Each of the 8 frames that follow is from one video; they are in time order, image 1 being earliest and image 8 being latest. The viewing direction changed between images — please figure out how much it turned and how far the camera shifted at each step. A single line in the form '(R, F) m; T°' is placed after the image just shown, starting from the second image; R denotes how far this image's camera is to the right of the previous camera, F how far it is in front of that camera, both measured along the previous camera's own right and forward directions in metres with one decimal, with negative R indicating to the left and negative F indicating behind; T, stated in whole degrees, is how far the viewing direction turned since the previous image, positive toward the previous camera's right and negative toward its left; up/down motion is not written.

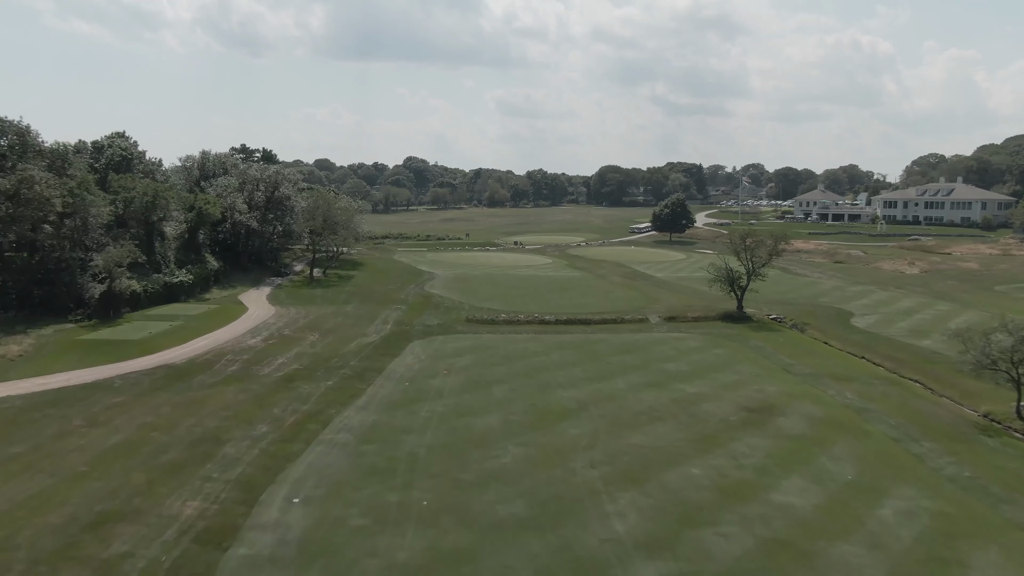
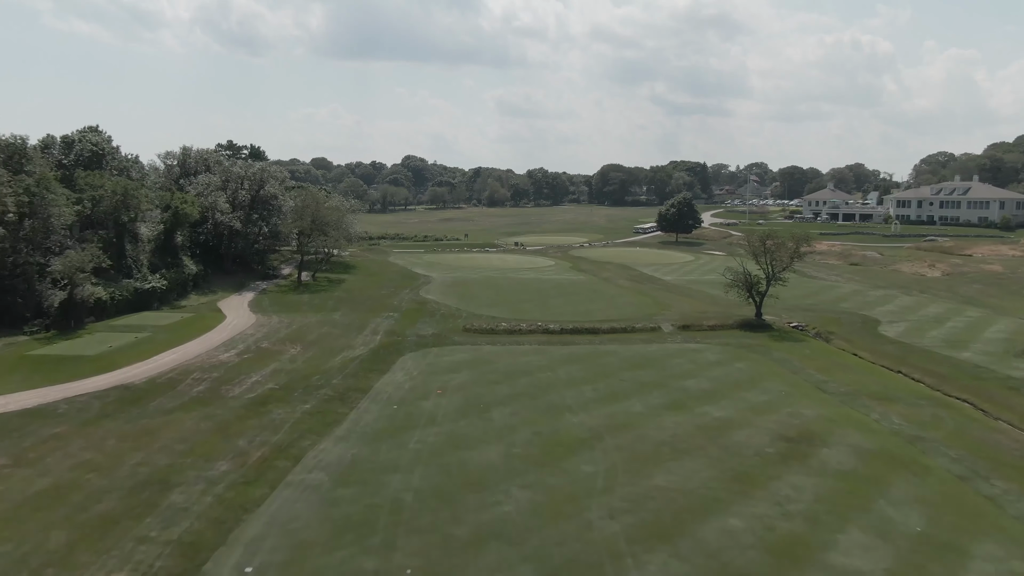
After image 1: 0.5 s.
(-0.1, +4.1) m; 0°
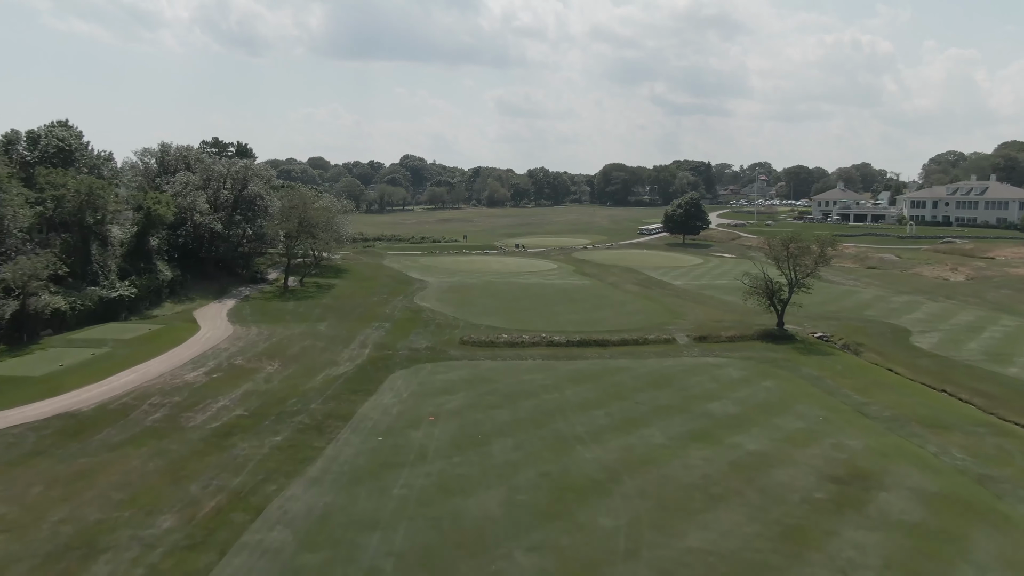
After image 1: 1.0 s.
(-0.1, +4.1) m; 0°
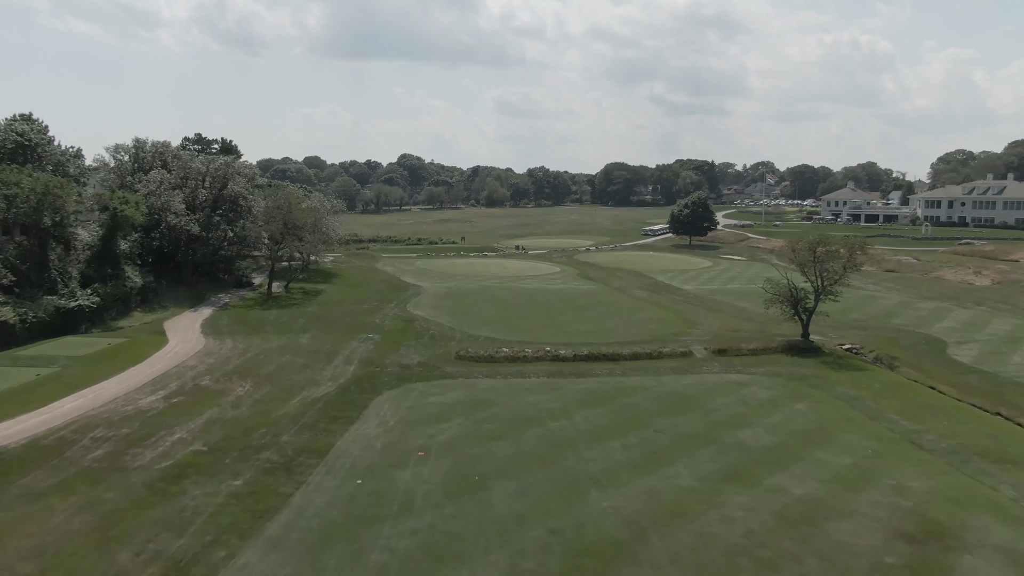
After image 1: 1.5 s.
(-0.1, +4.1) m; 0°
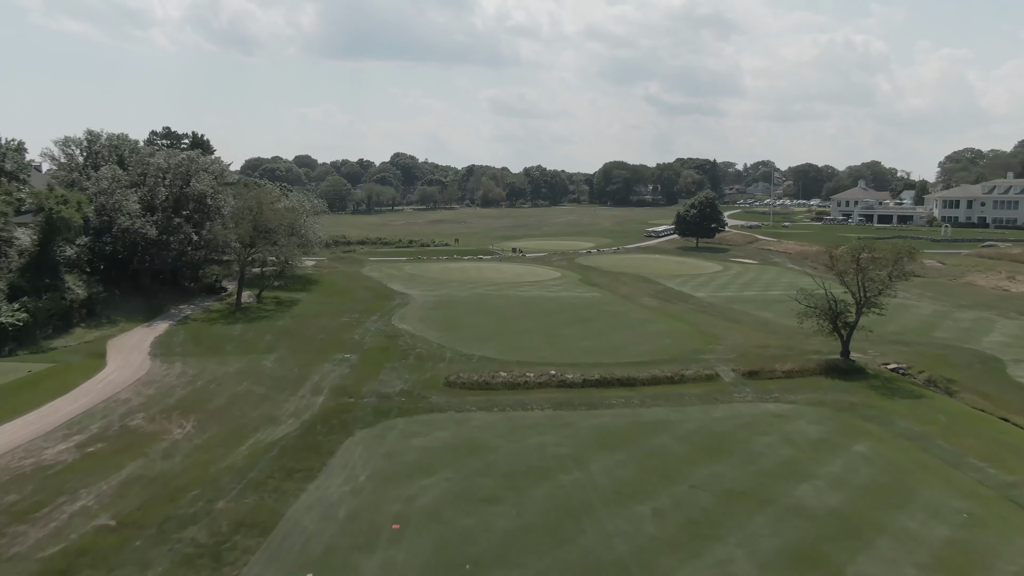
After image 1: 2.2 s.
(-0.2, +5.7) m; 0°
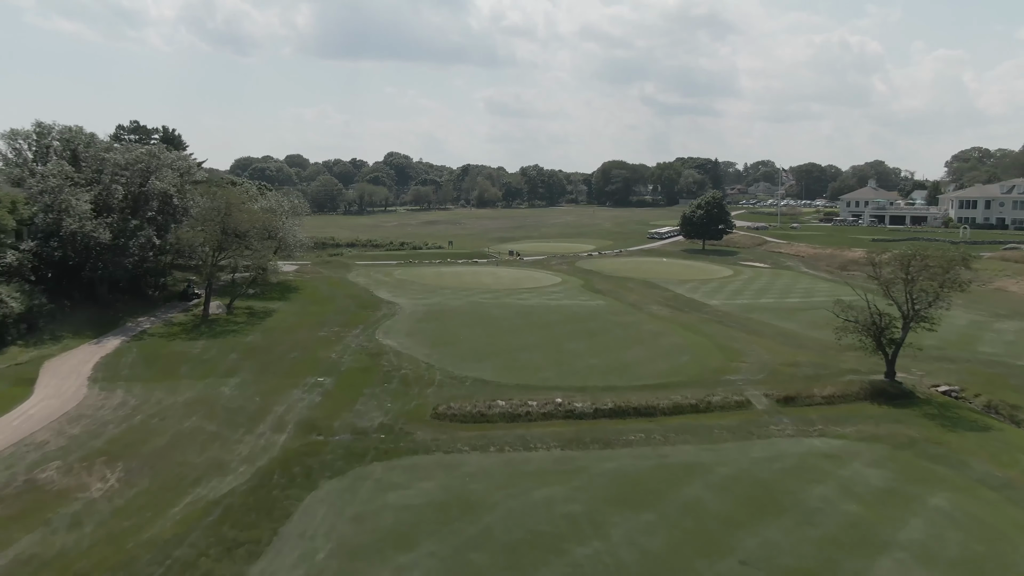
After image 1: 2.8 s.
(-0.1, +4.9) m; 0°
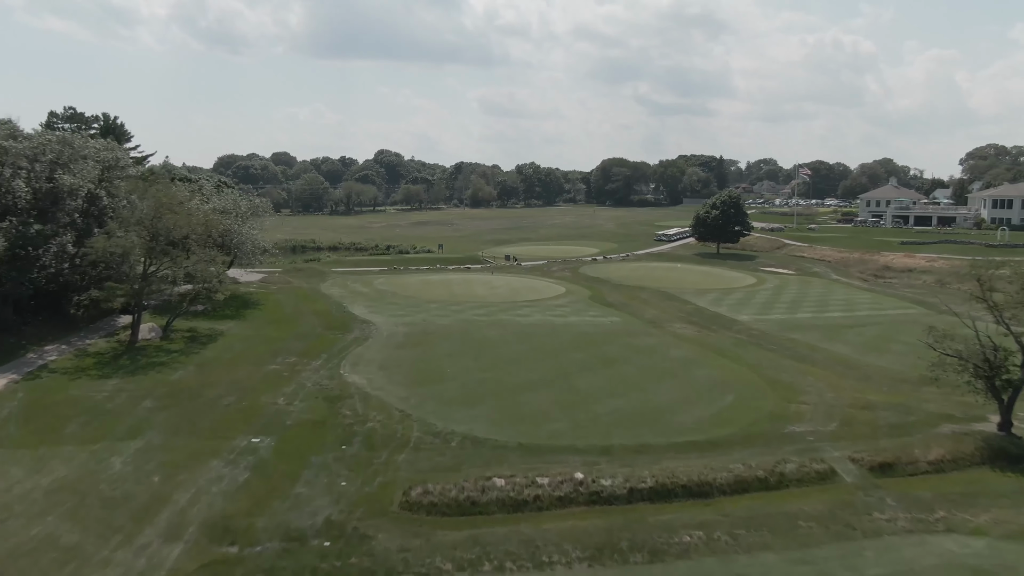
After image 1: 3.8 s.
(-0.2, +8.2) m; 0°
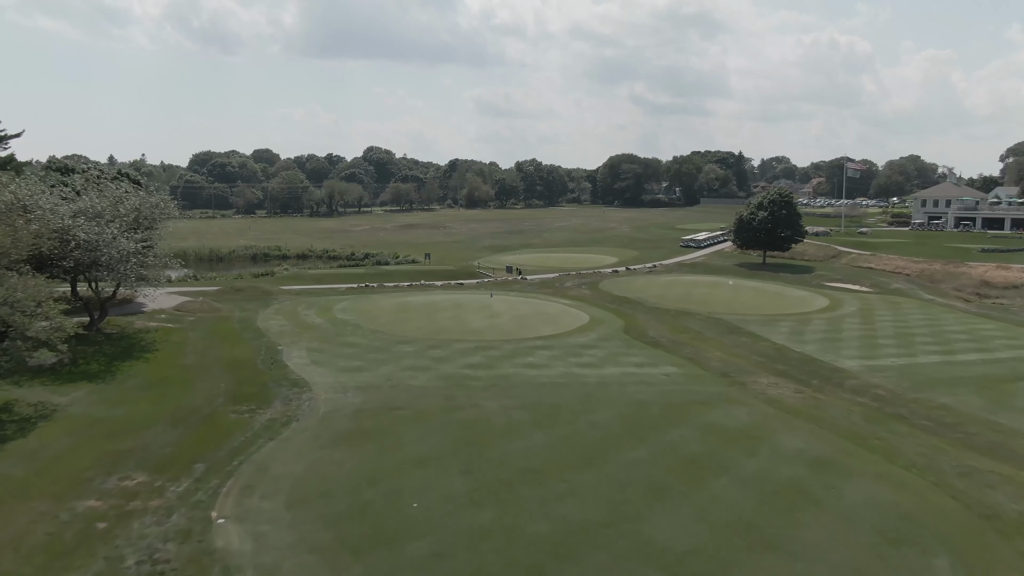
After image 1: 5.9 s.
(-0.5, +15.0) m; 0°
